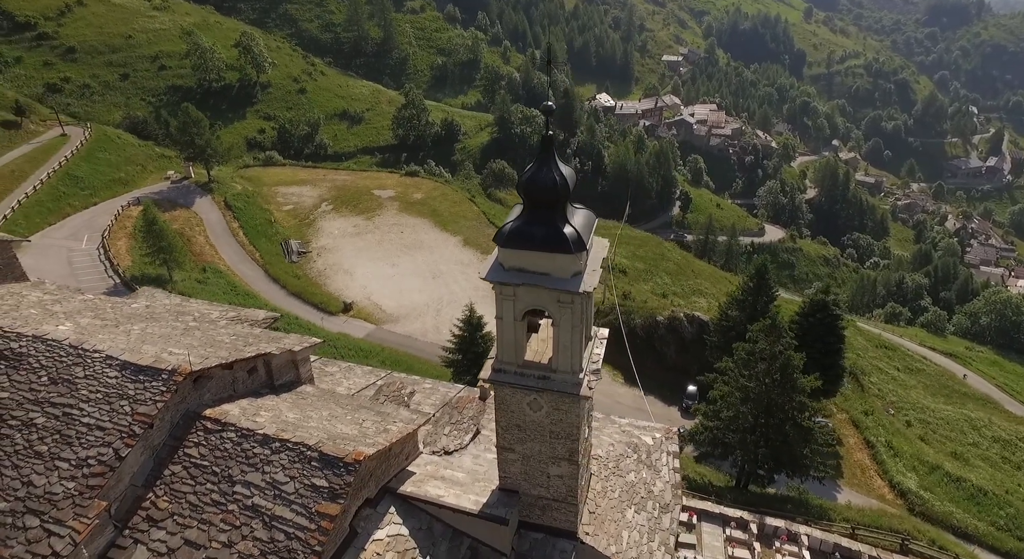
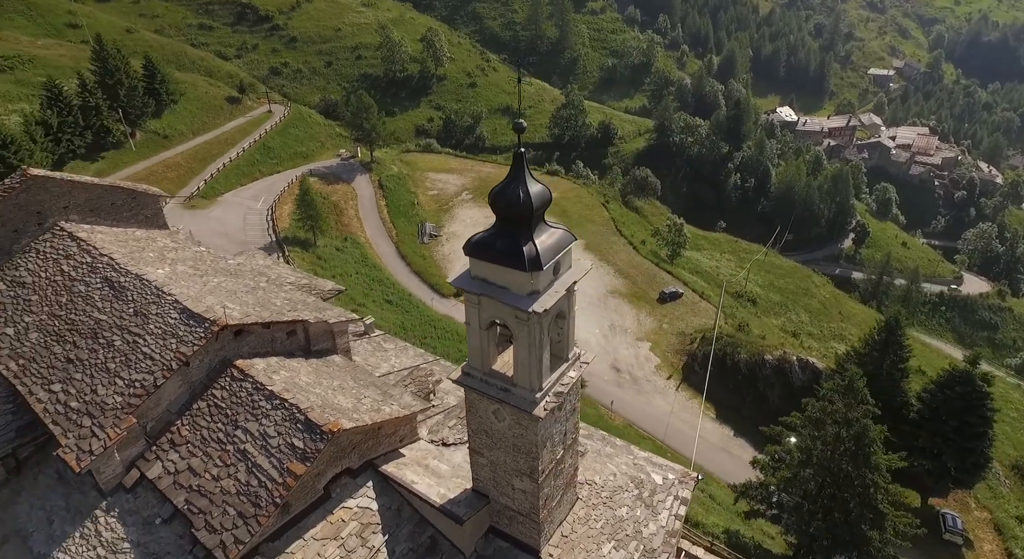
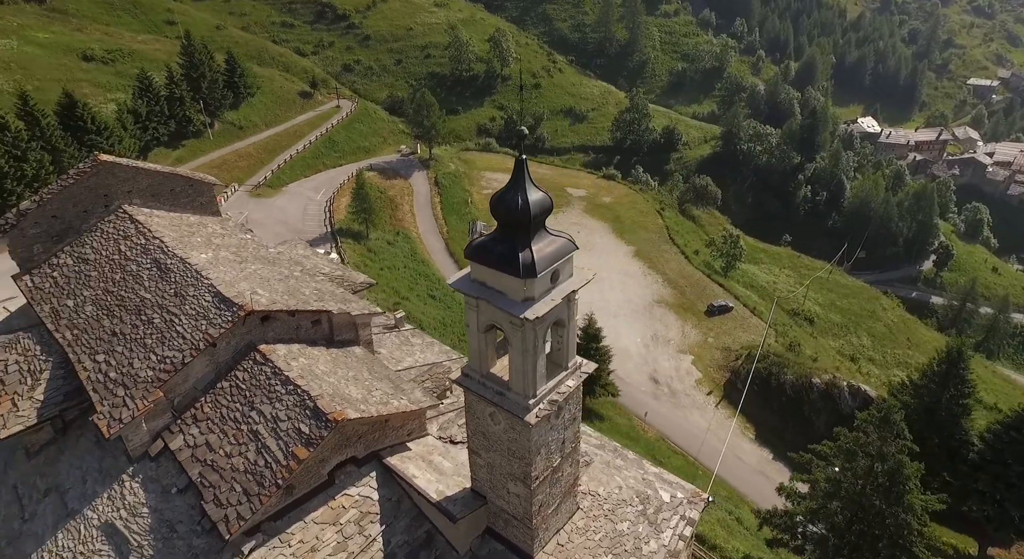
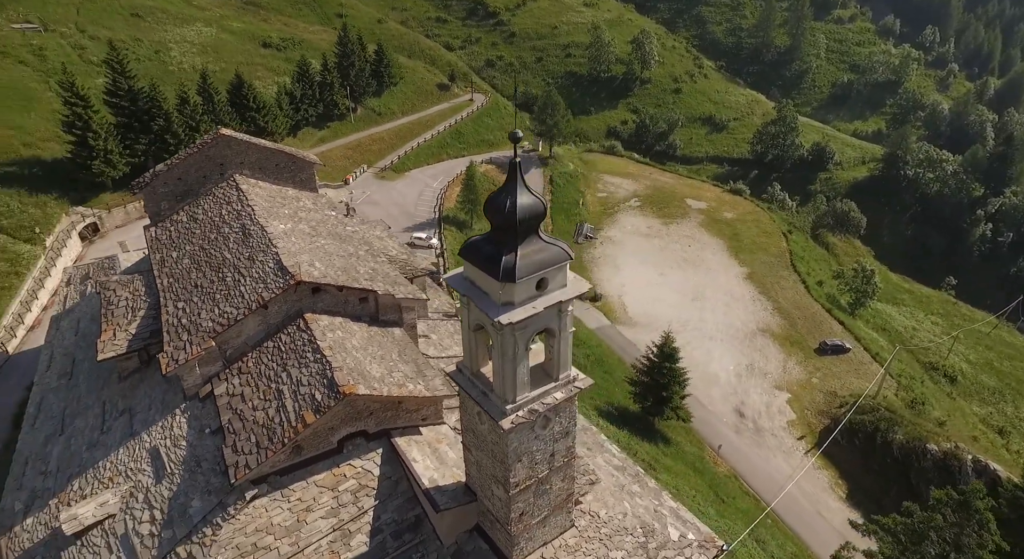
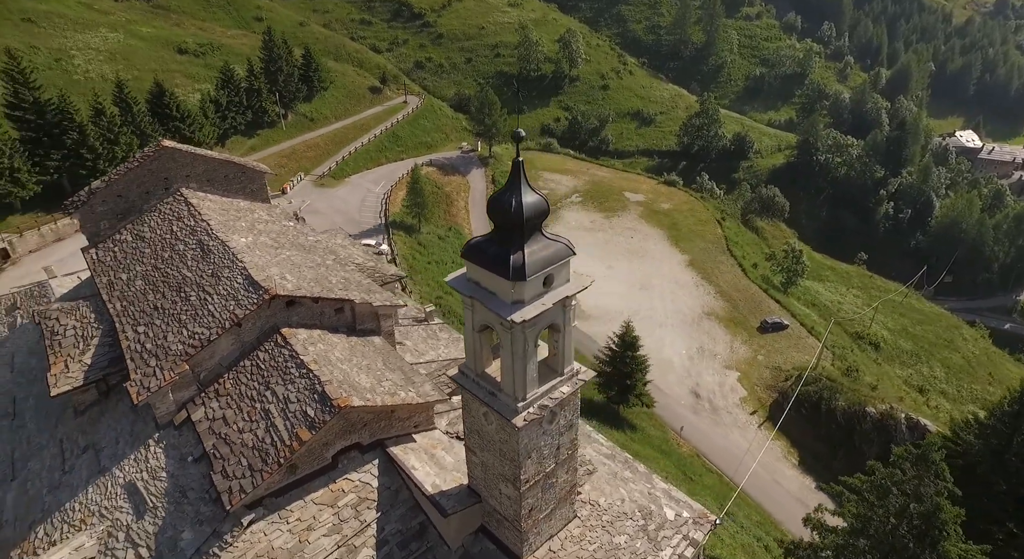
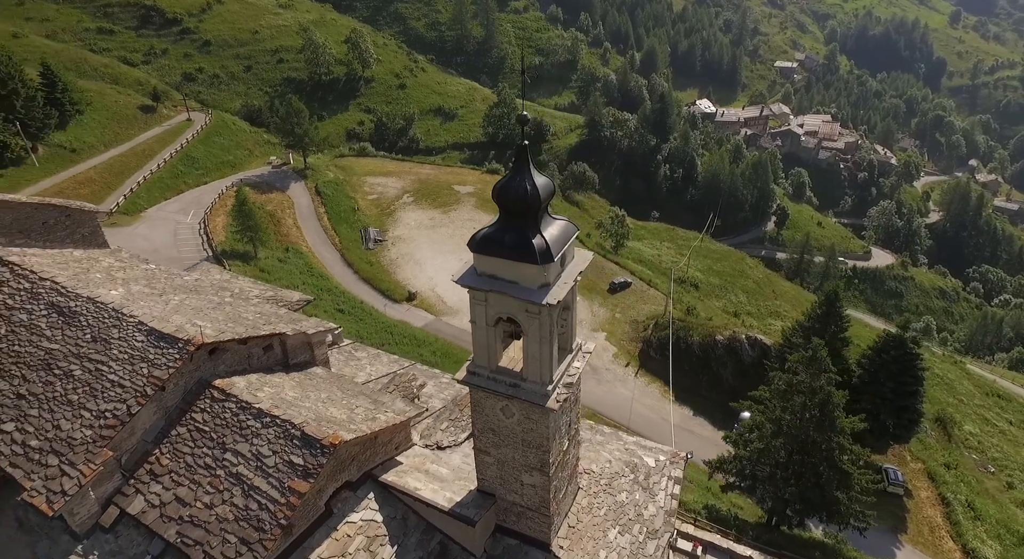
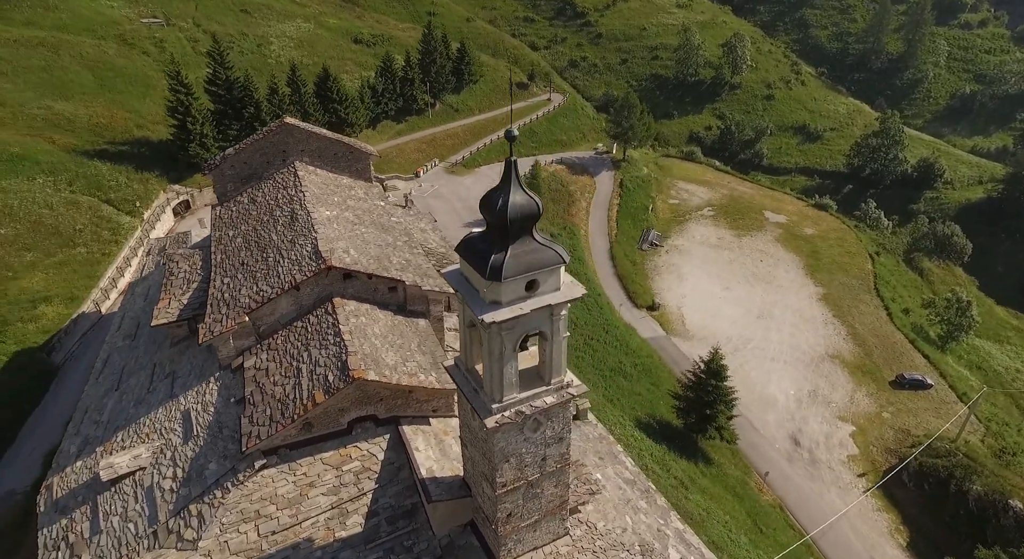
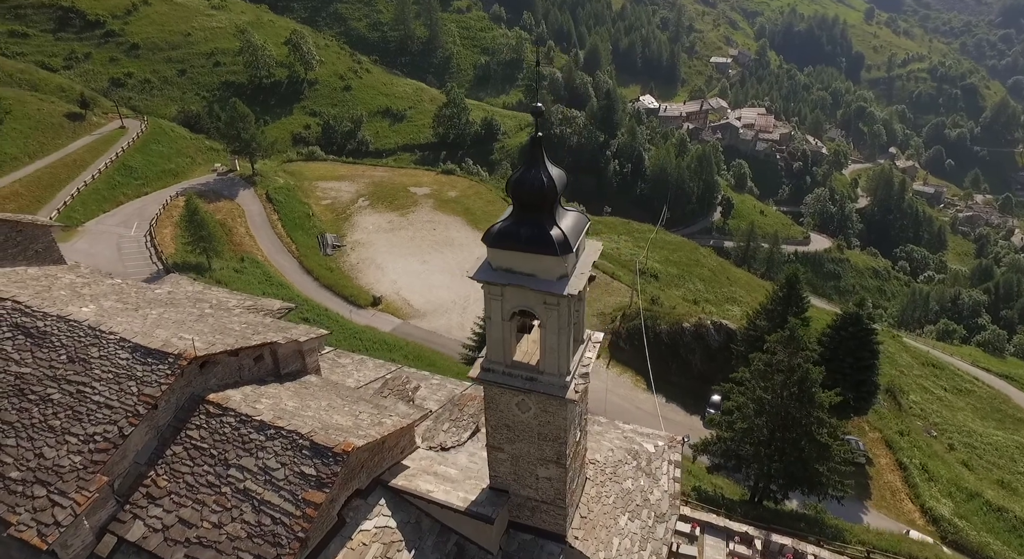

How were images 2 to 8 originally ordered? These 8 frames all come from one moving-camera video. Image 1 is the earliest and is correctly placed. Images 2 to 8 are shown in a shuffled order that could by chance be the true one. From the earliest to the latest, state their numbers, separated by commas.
8, 6, 2, 3, 5, 4, 7
